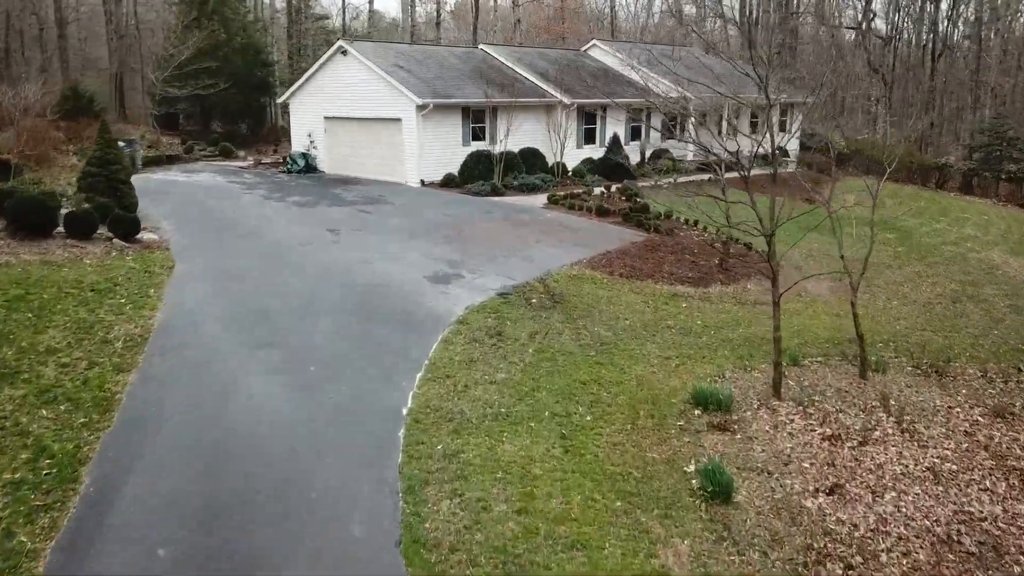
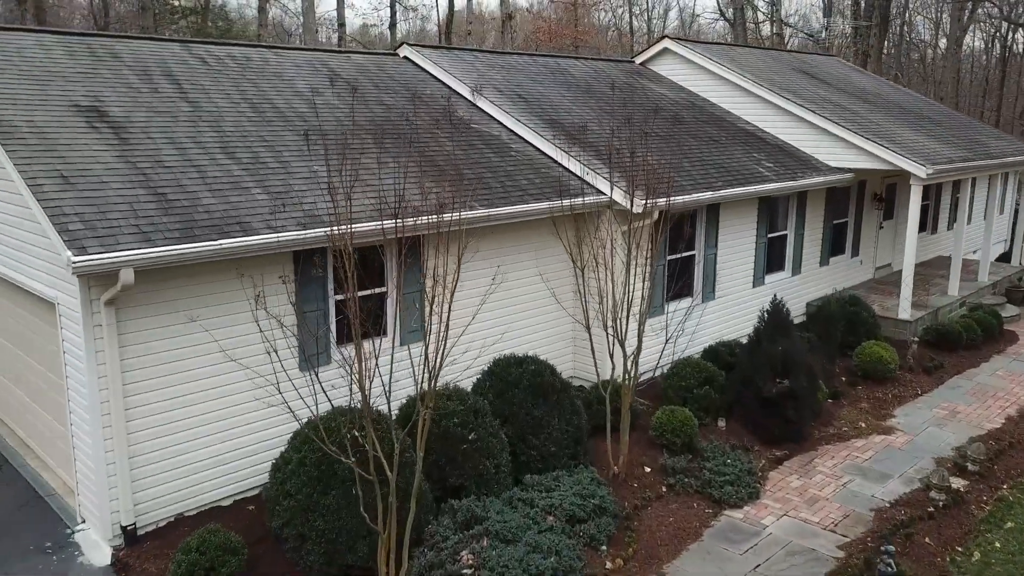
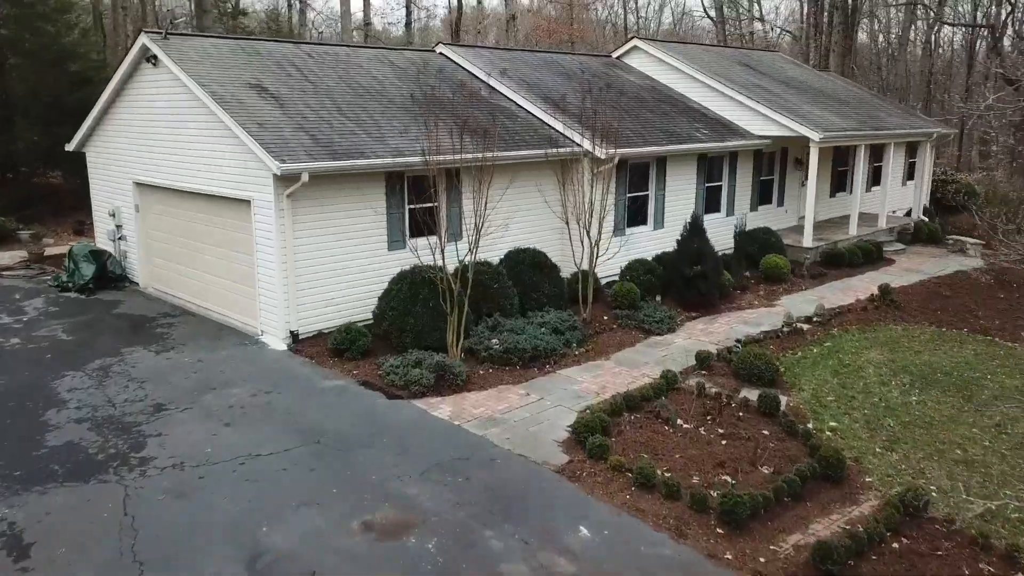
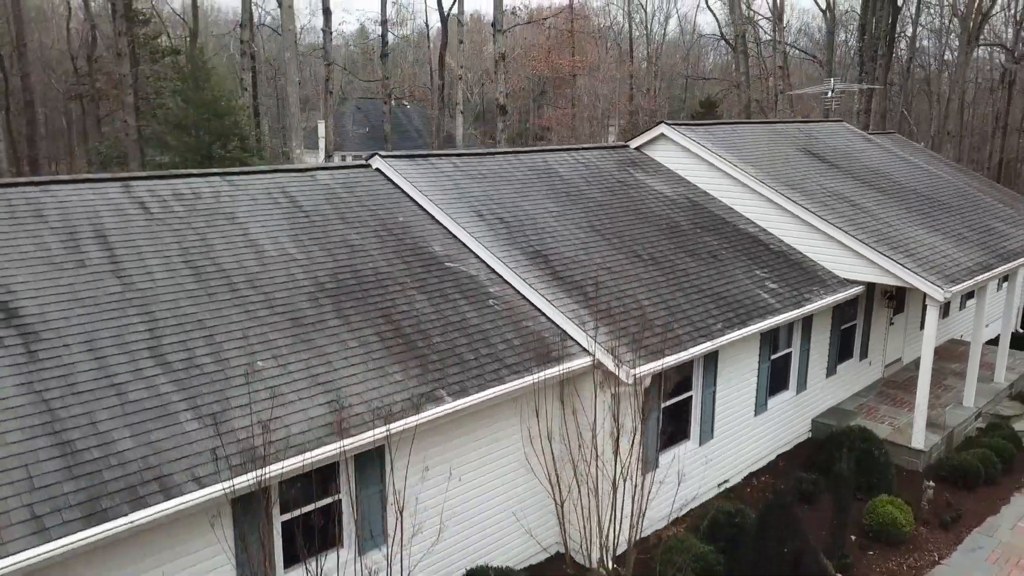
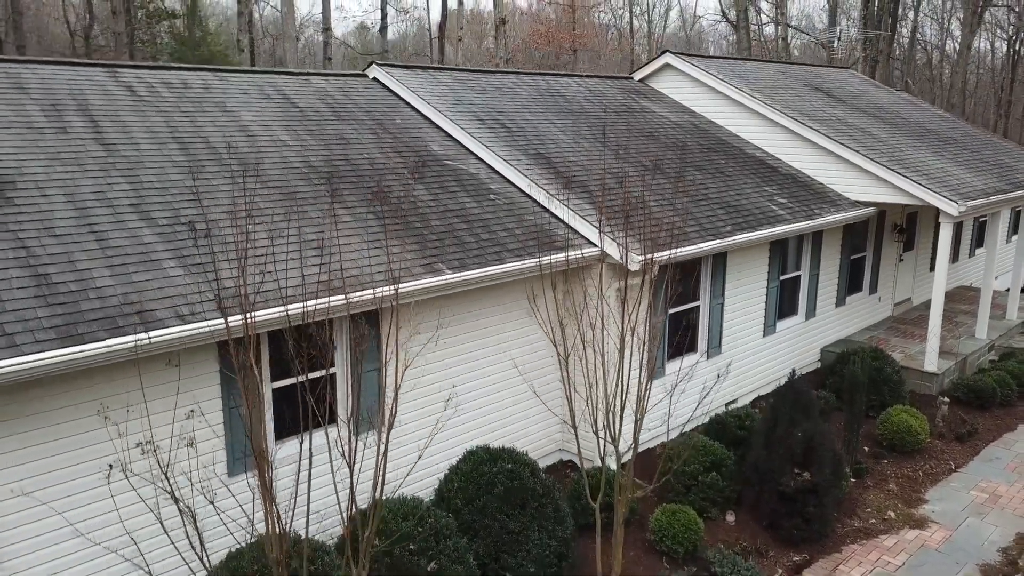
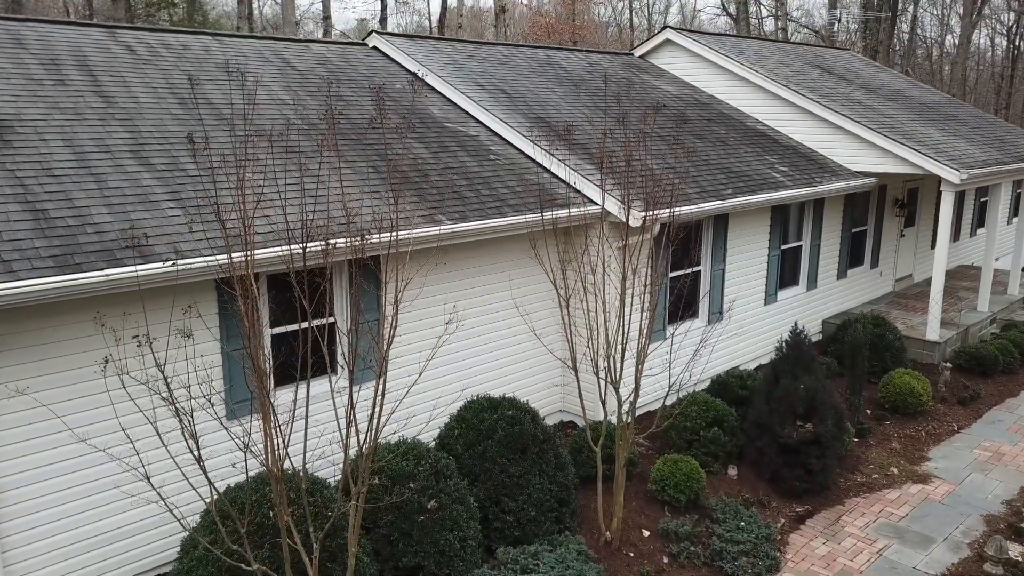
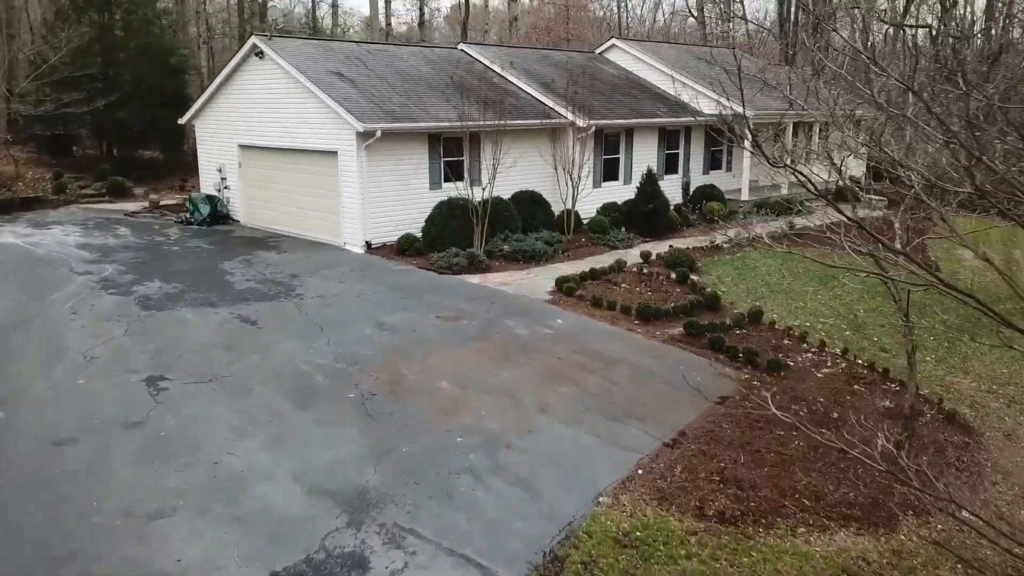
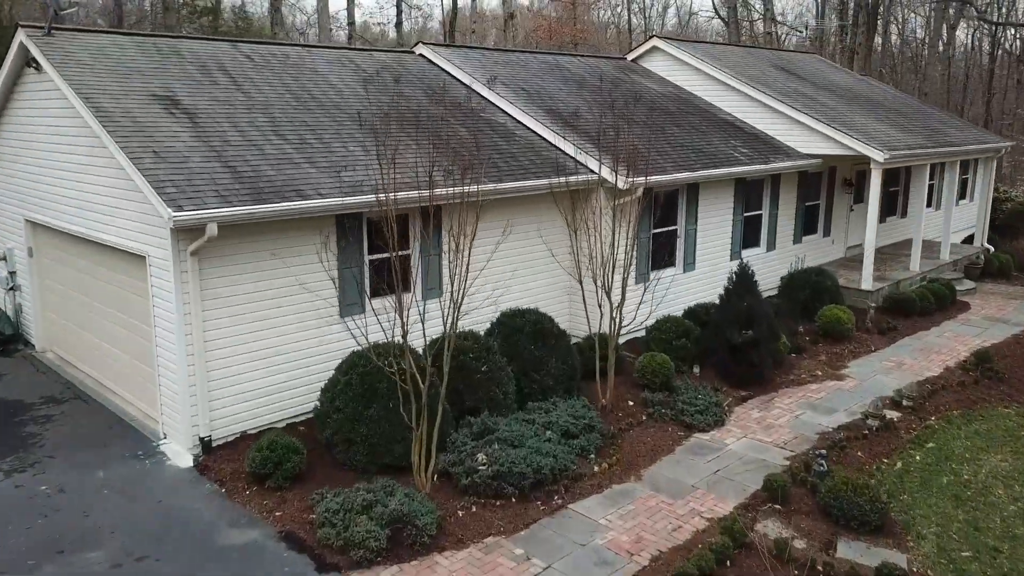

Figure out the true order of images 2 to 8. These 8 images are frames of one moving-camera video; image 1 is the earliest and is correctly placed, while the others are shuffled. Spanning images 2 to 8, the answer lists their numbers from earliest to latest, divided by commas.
7, 3, 8, 2, 6, 5, 4
